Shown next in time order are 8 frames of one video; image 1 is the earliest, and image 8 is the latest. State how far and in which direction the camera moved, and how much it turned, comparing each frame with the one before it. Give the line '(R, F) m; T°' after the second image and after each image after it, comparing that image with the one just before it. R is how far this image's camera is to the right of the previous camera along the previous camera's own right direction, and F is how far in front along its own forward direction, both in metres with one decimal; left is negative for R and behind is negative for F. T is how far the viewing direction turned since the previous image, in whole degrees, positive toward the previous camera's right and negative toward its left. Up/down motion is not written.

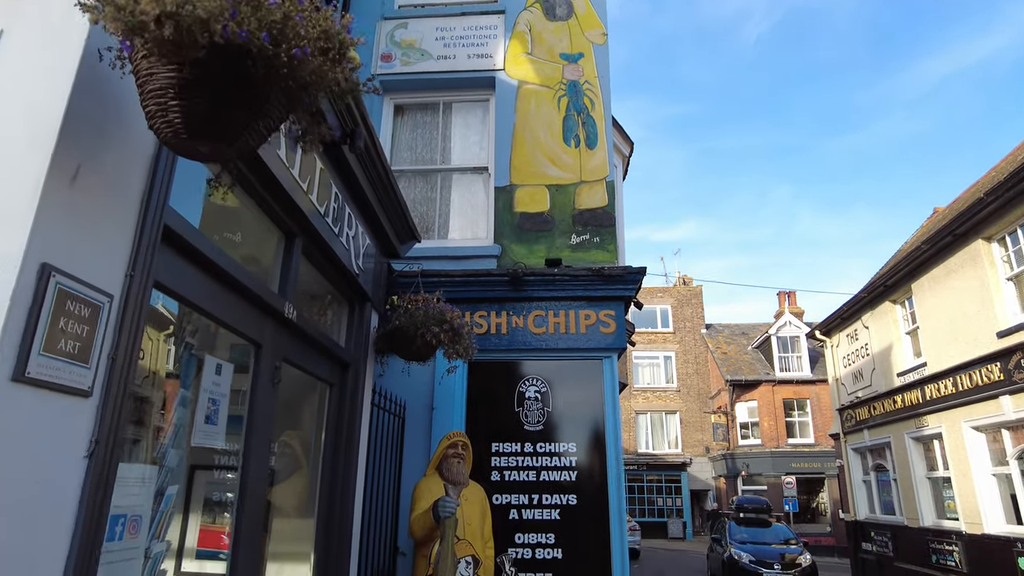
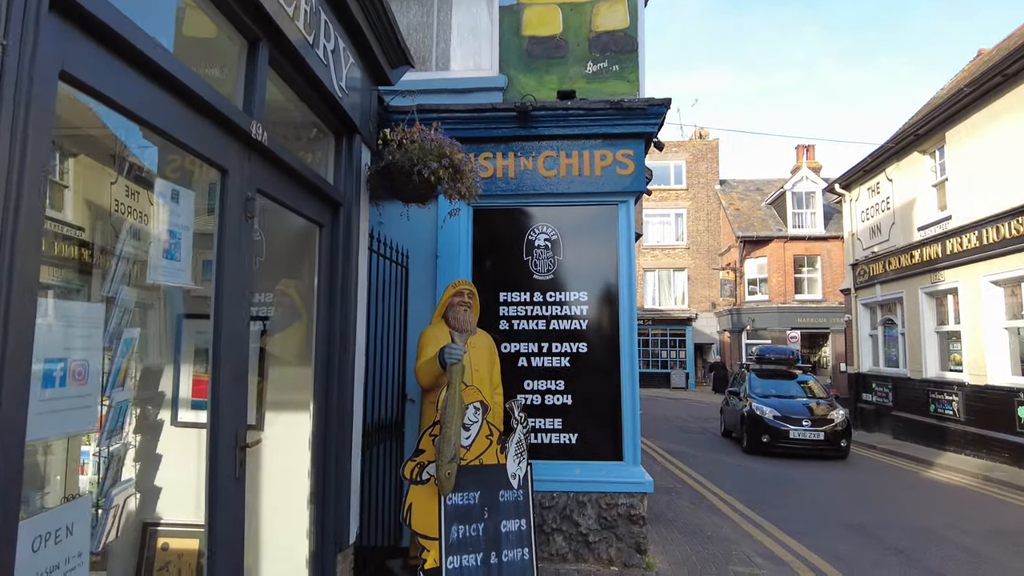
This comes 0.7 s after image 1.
(0.0, +0.4) m; -1°
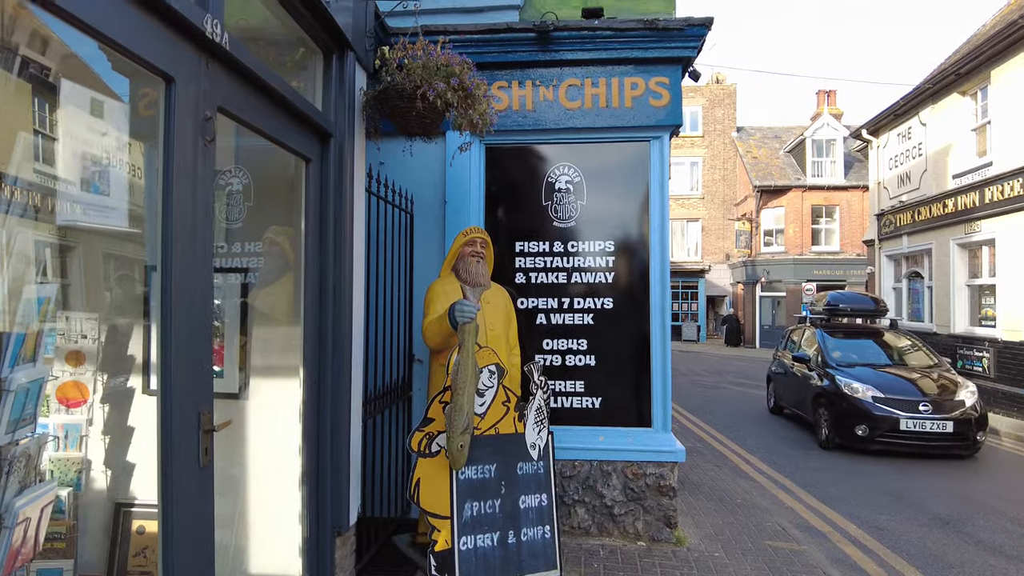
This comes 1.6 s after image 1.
(-0.1, +0.5) m; -1°
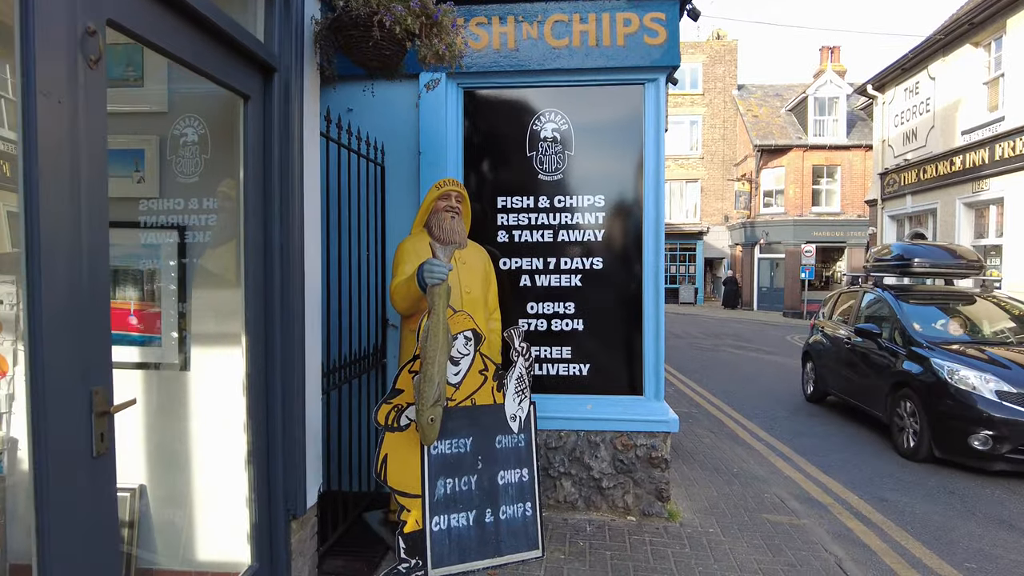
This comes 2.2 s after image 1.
(+0.1, +0.3) m; 0°
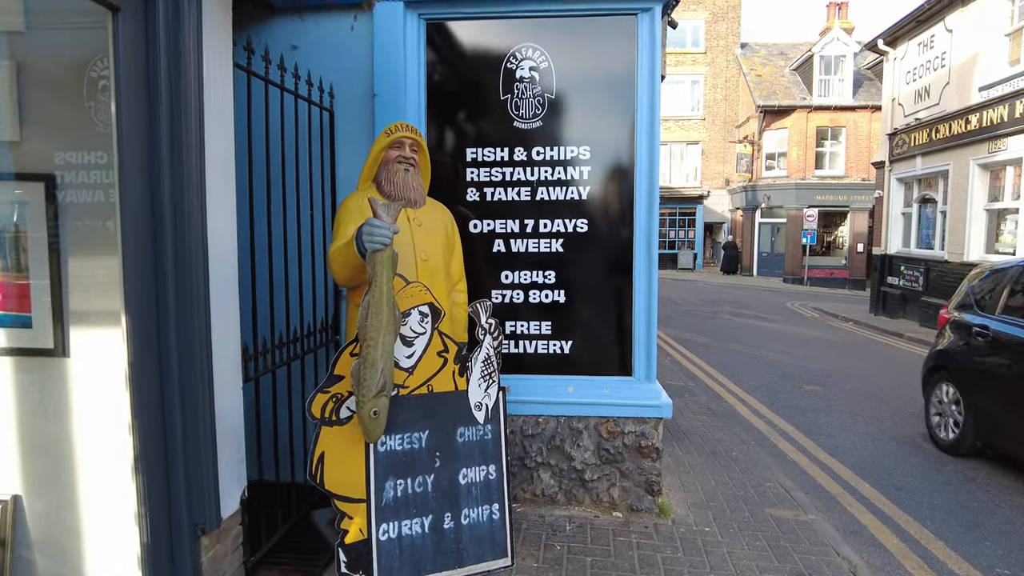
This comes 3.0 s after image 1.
(+0.1, +0.5) m; 0°
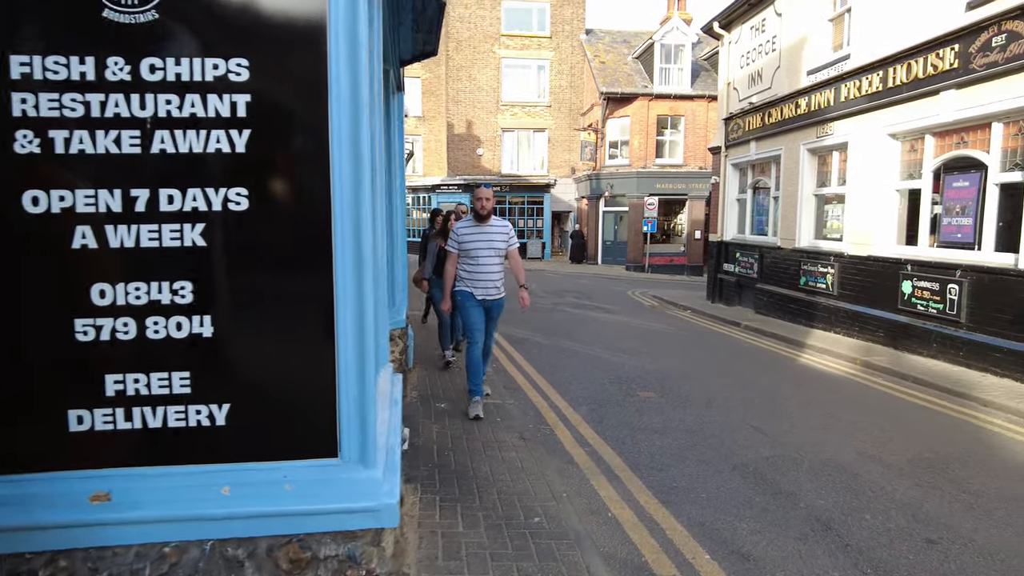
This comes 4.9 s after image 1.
(+0.8, +1.4) m; +12°
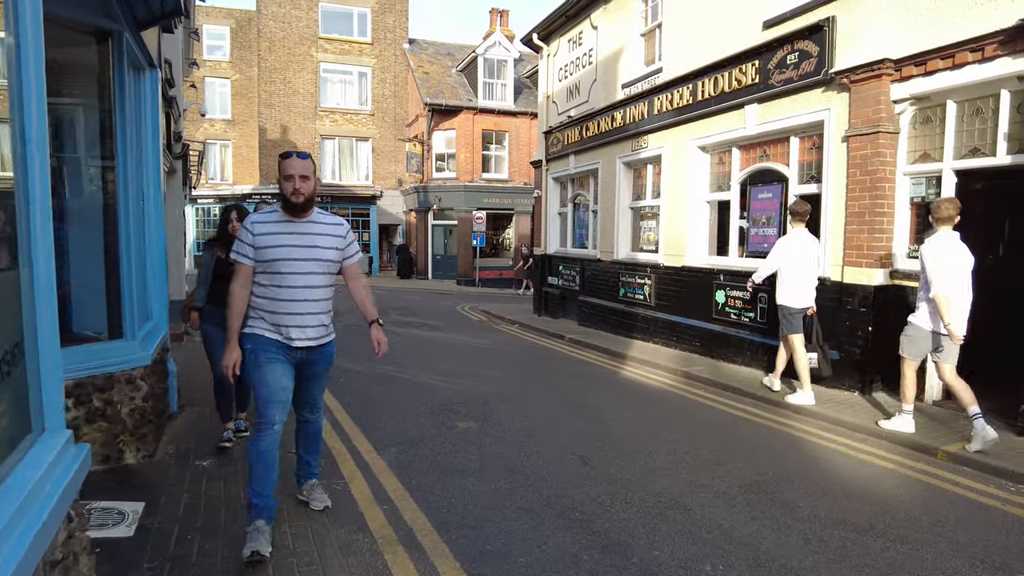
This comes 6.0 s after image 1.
(+0.3, +0.8) m; +14°
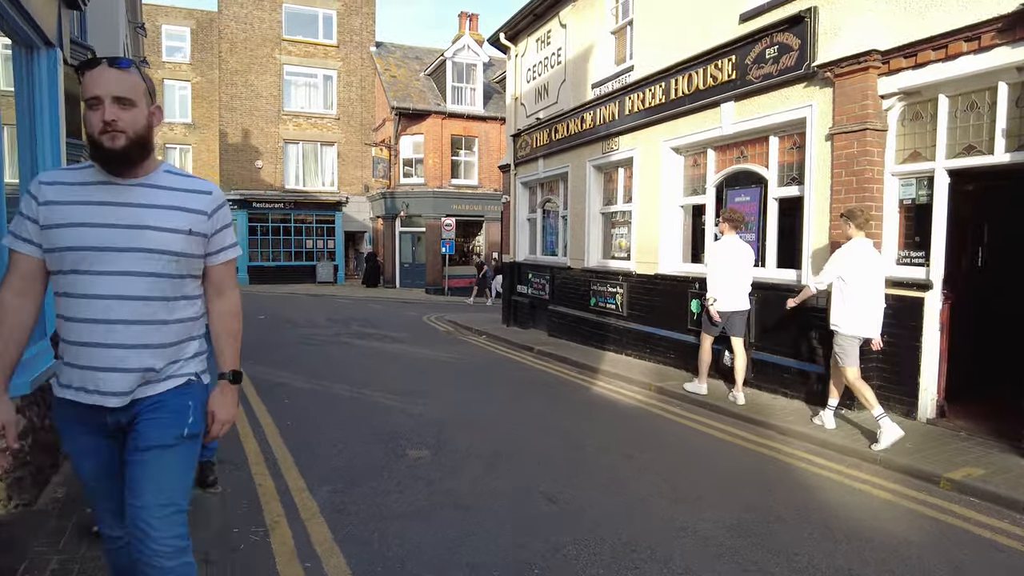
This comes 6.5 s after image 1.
(+0.1, +0.6) m; +2°
